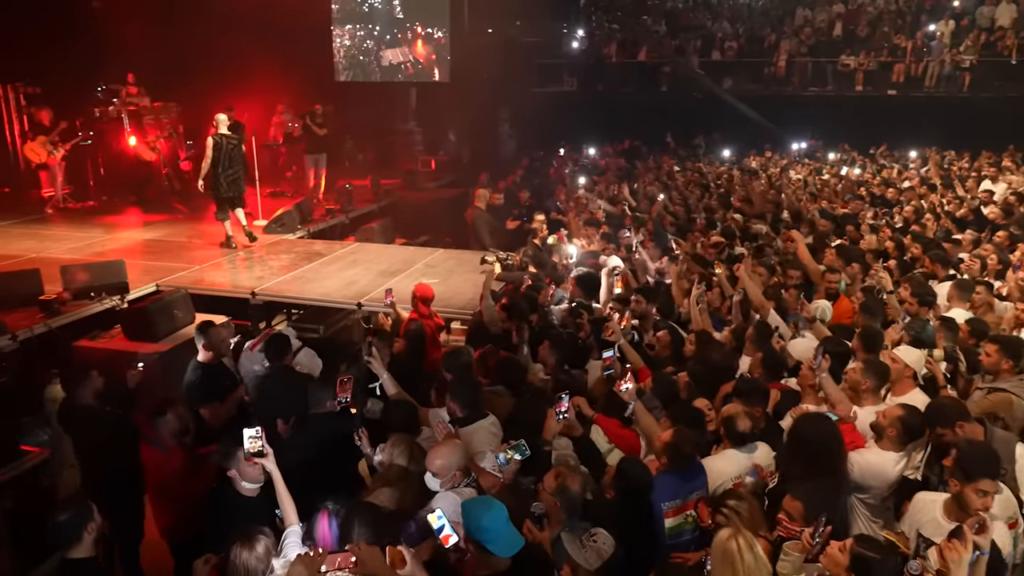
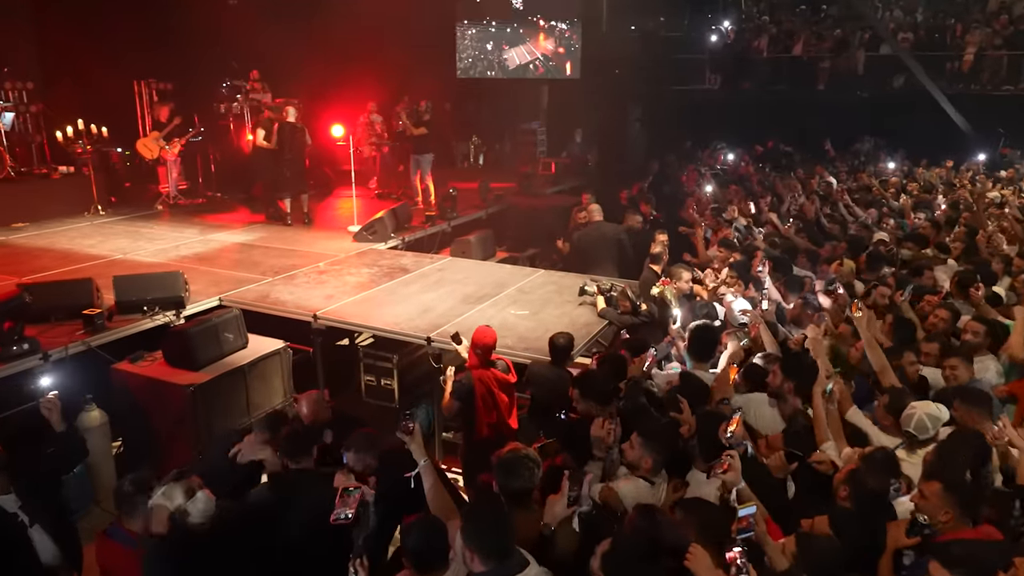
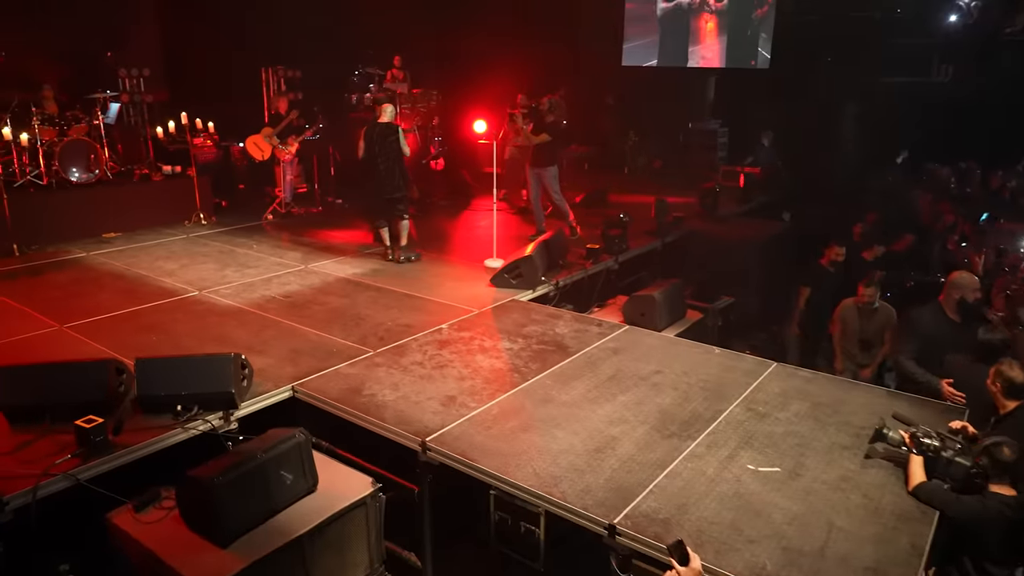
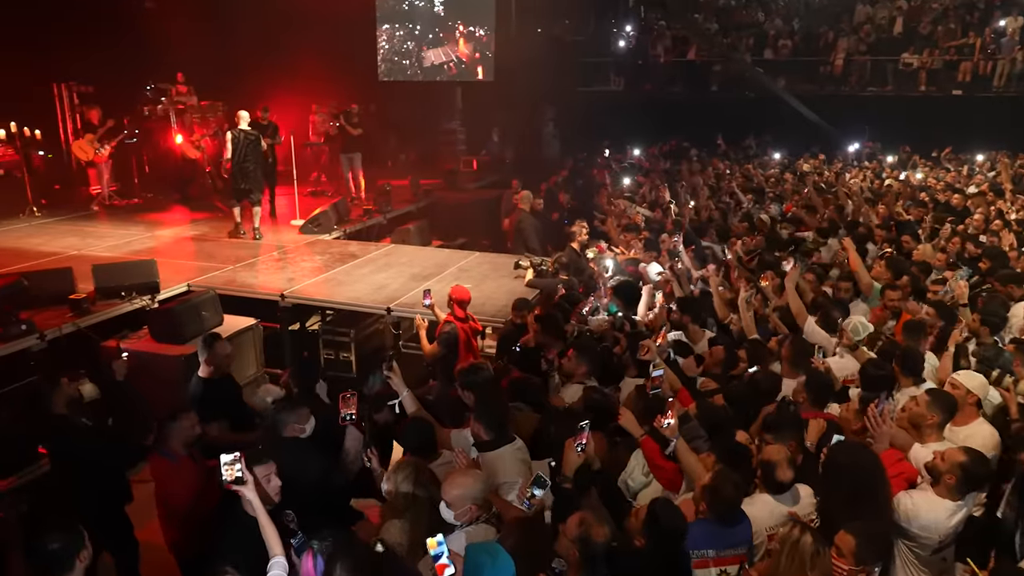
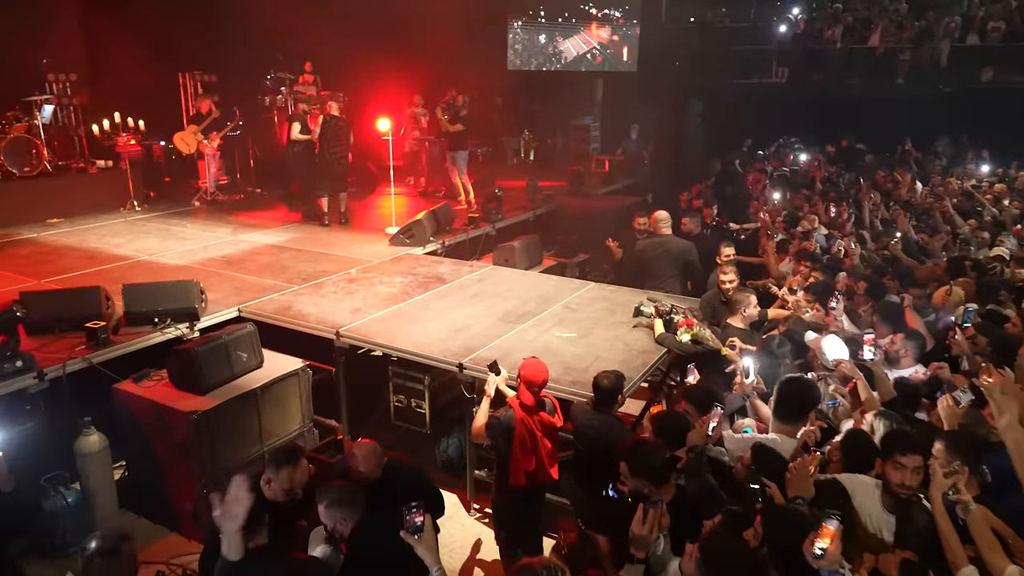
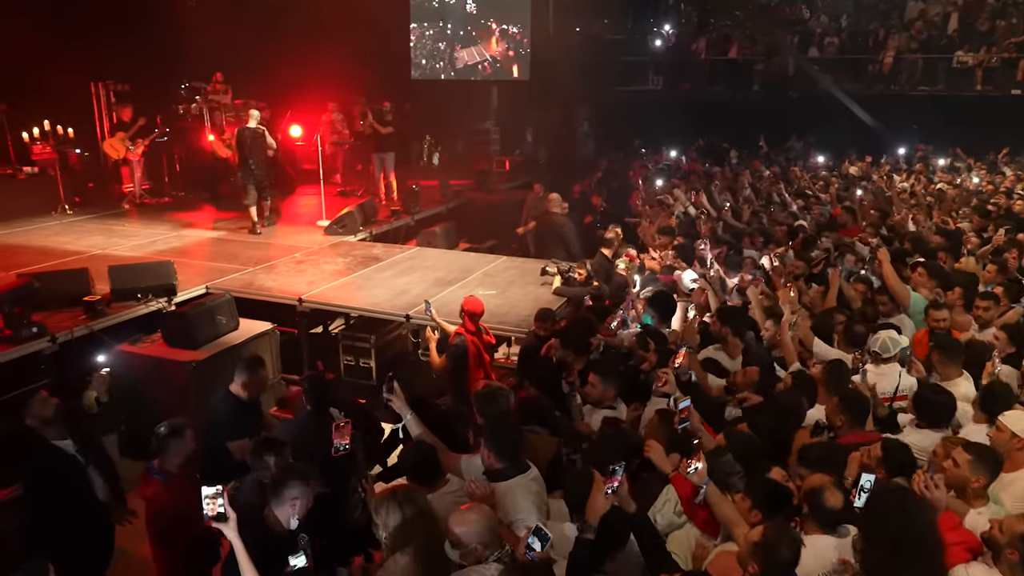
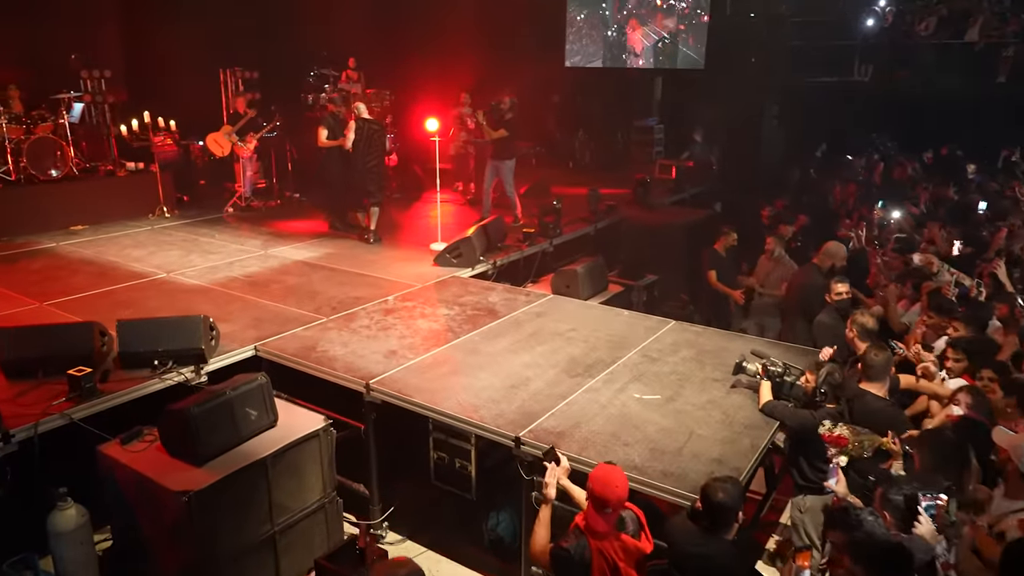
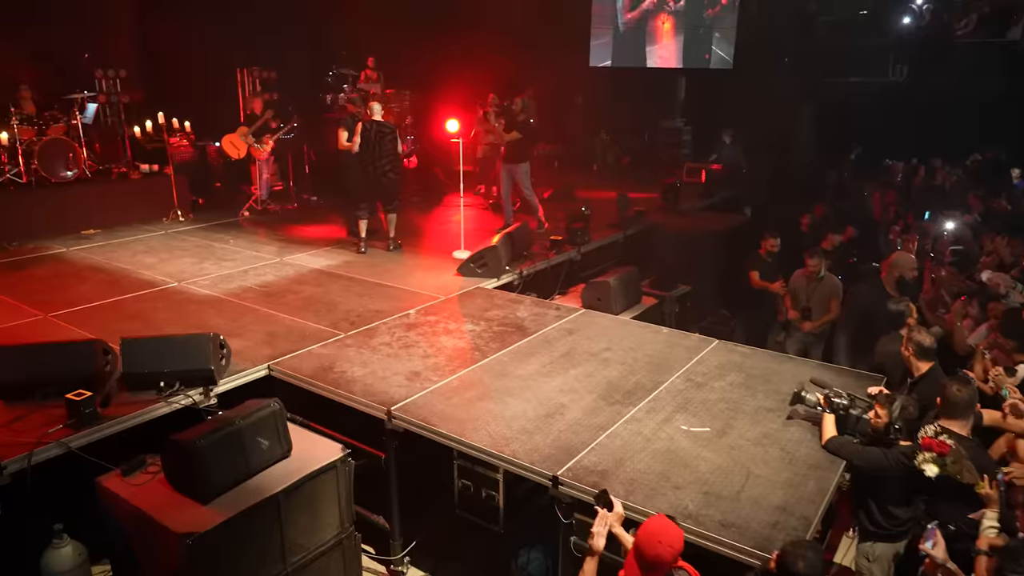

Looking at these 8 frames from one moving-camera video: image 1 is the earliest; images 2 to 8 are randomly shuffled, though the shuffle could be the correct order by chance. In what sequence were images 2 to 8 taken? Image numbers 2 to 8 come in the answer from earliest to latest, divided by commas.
4, 6, 2, 5, 7, 8, 3
